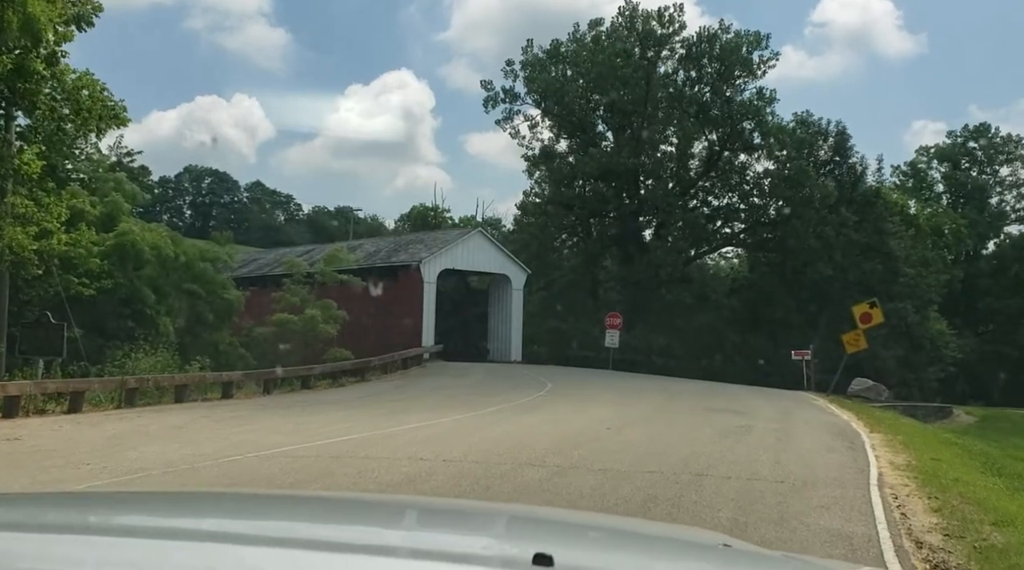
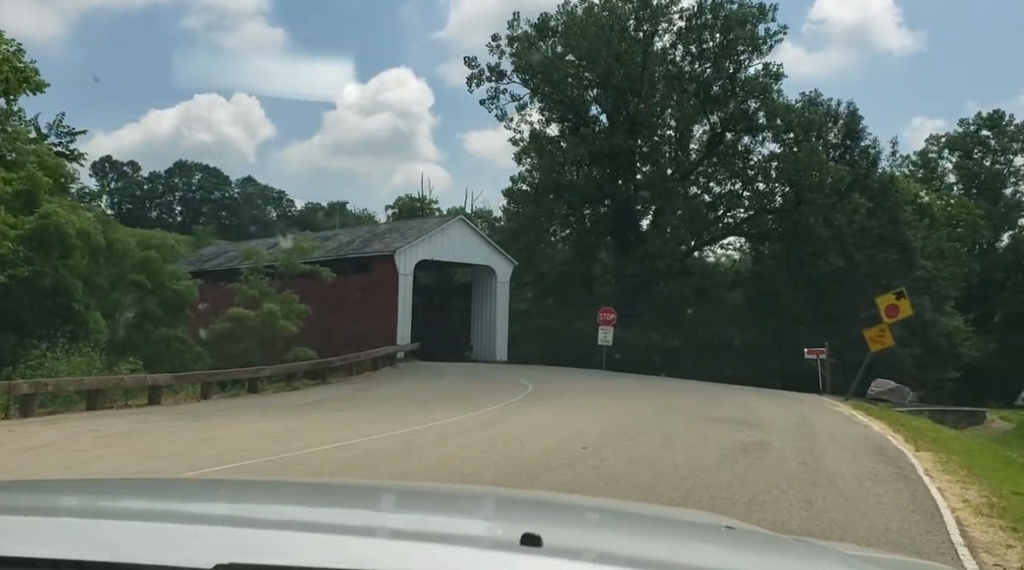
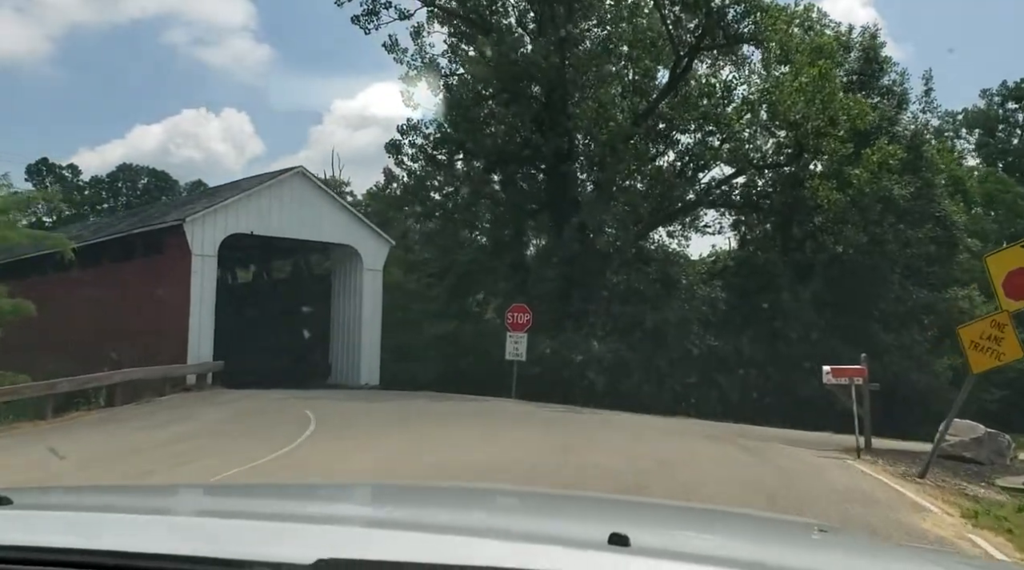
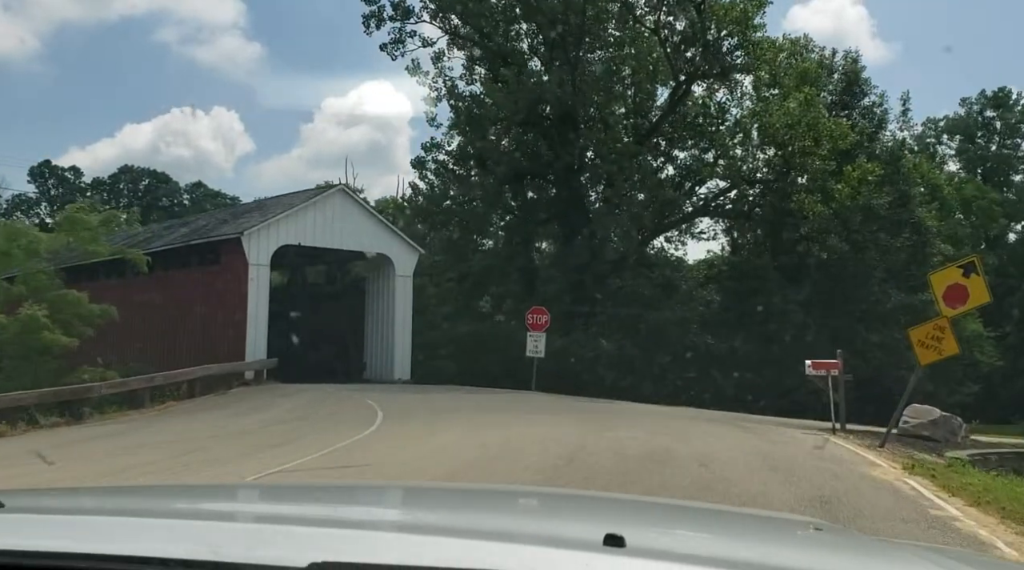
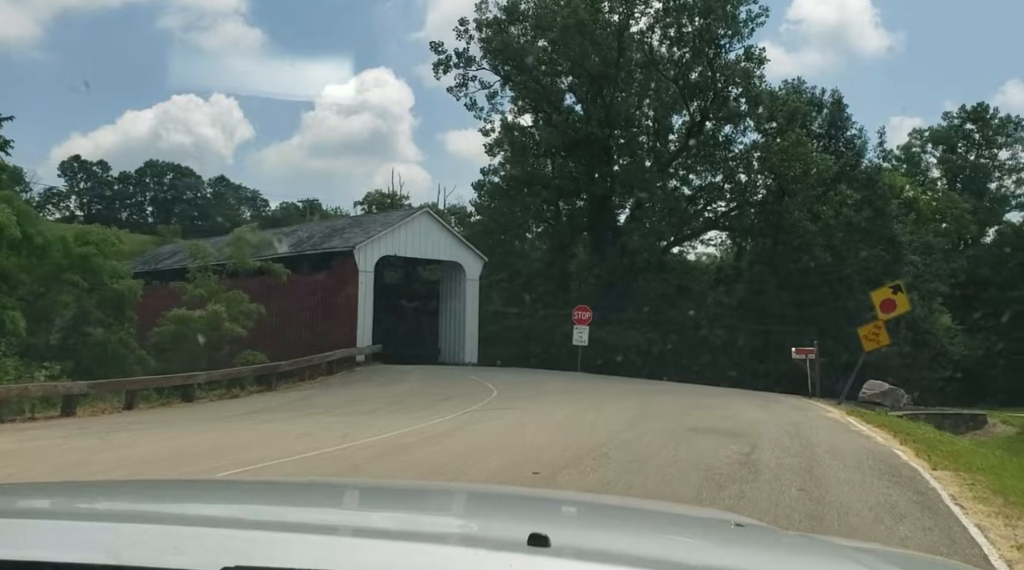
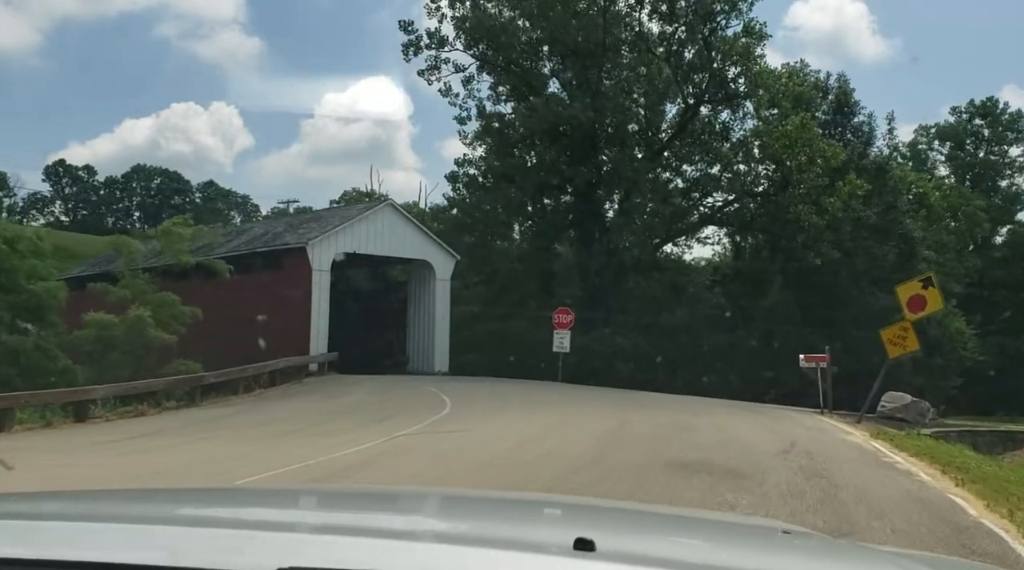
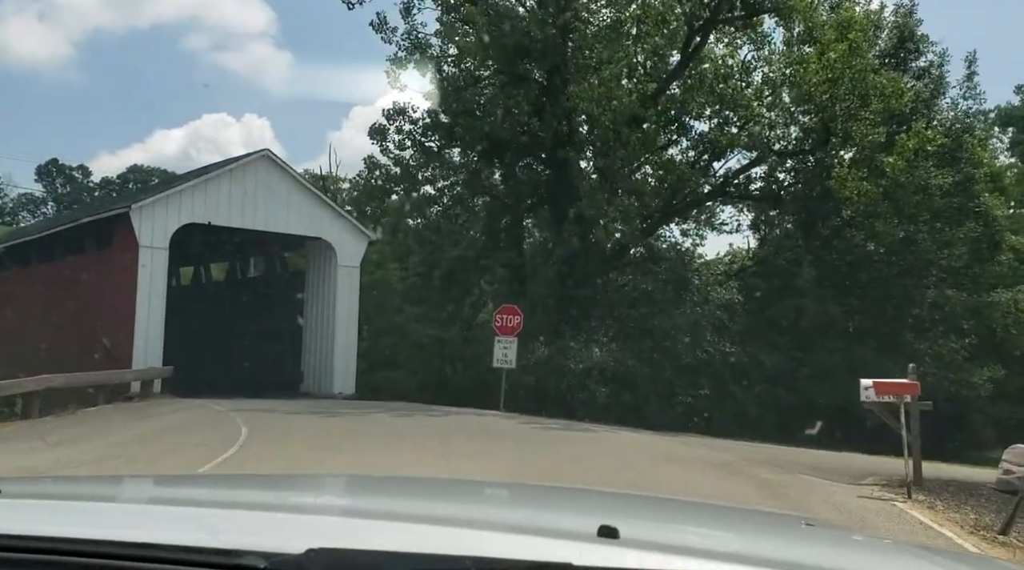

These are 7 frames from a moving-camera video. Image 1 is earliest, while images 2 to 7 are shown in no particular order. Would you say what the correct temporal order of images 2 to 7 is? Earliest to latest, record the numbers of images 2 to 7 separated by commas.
2, 5, 6, 4, 3, 7
